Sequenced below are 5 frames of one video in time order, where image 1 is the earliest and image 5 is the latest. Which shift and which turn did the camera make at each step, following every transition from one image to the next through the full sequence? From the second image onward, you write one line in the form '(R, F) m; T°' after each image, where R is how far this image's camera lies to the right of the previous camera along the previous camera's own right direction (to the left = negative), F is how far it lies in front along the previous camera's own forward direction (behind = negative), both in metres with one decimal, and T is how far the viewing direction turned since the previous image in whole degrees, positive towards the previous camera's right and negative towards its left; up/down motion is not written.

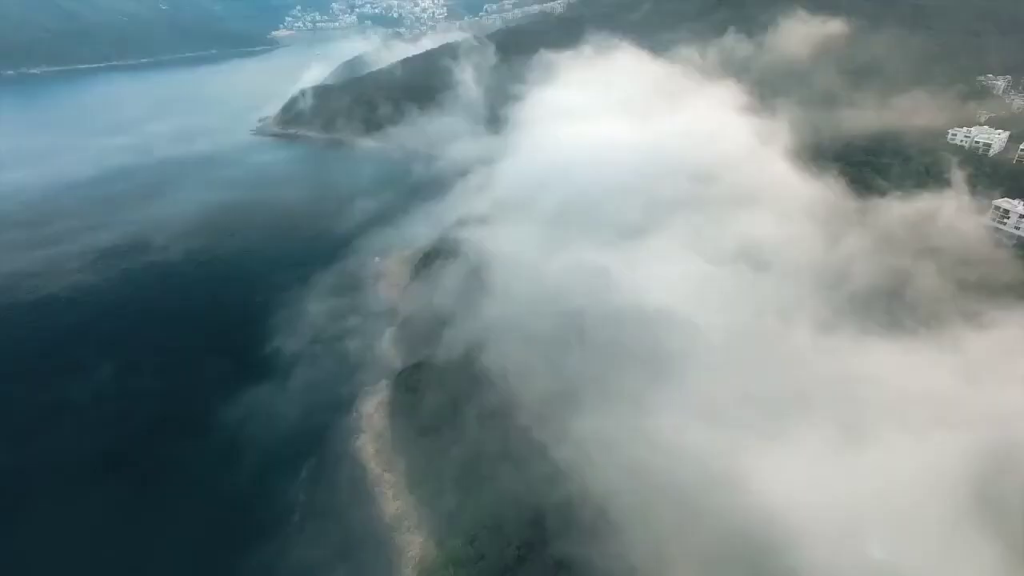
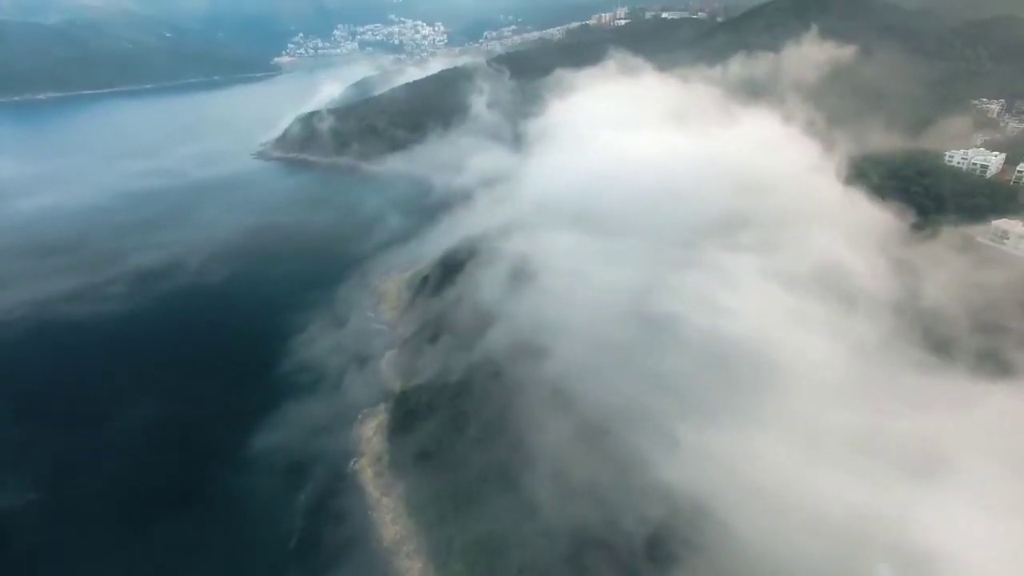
(-0.5, 0.0) m; 0°
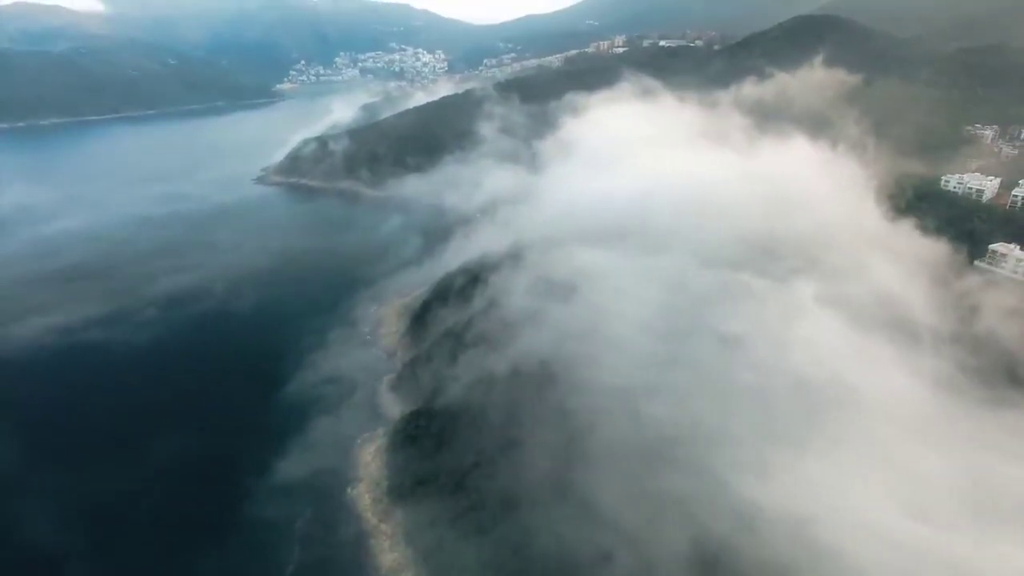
(-0.4, -0.1) m; 0°
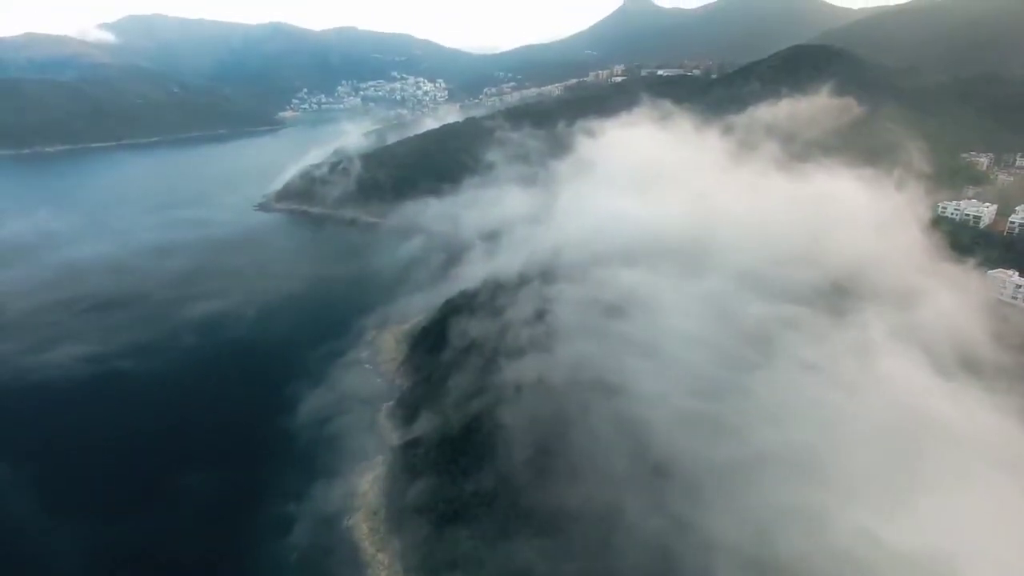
(-0.4, 0.0) m; 0°
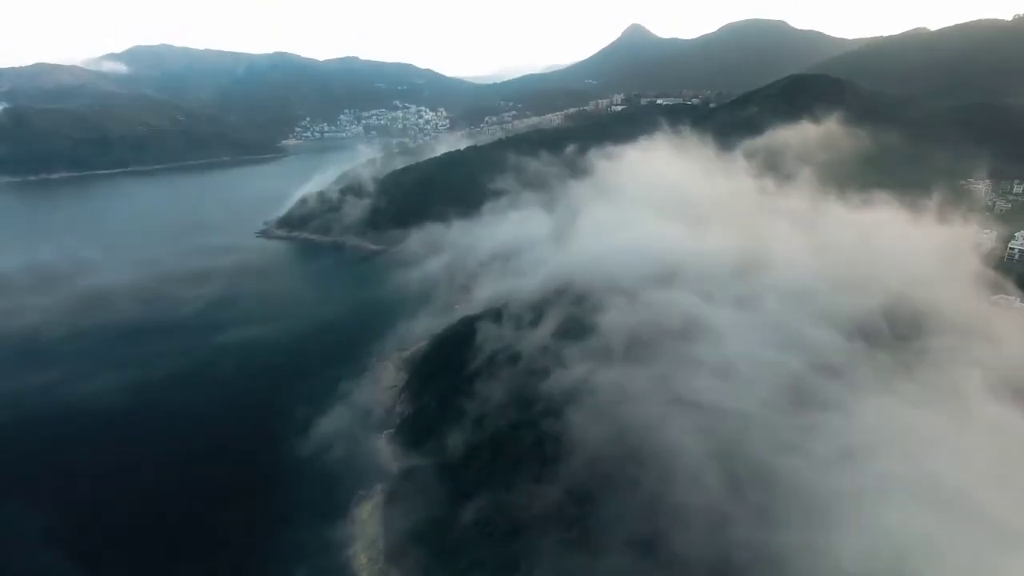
(-1.4, -0.1) m; +1°
